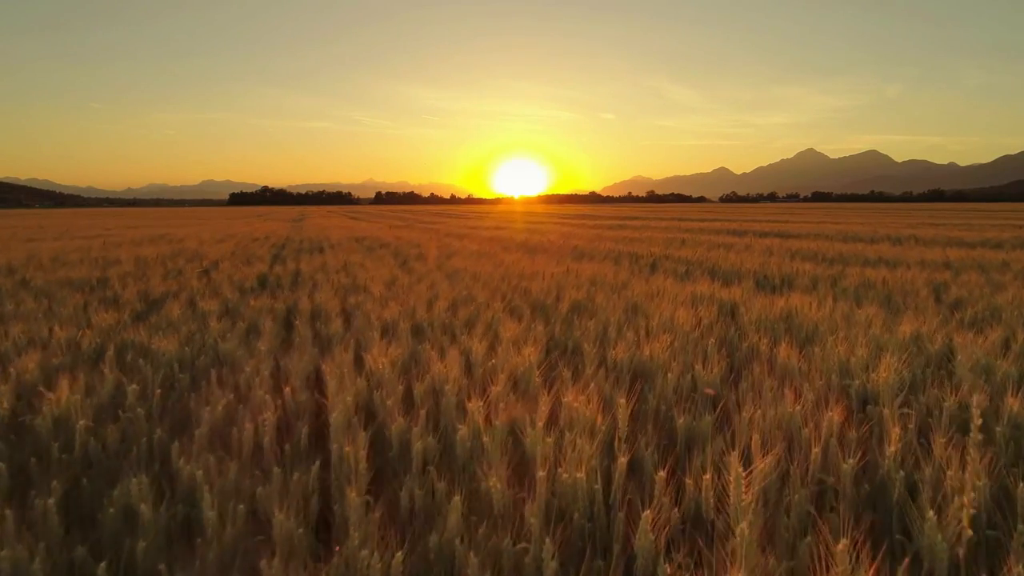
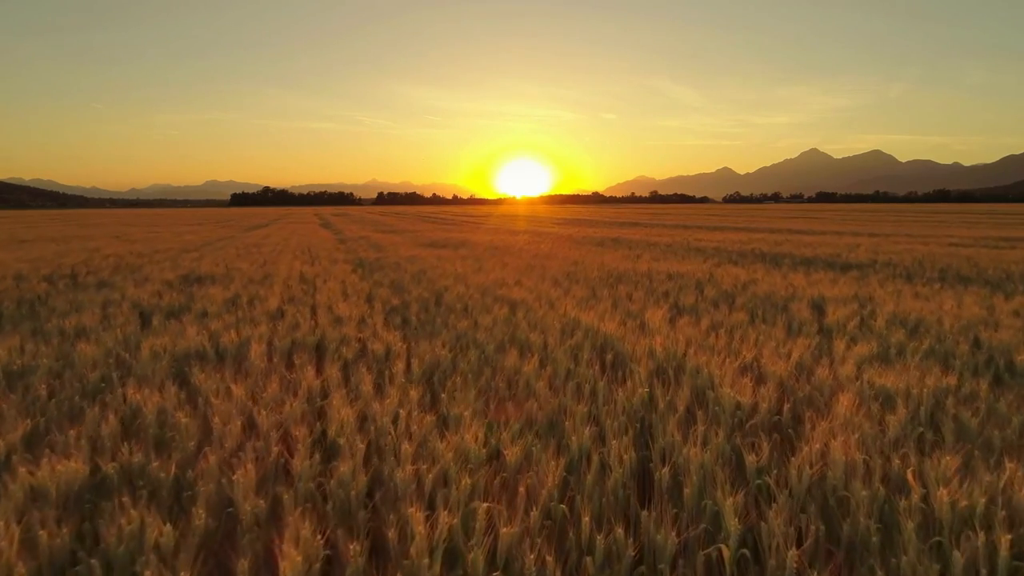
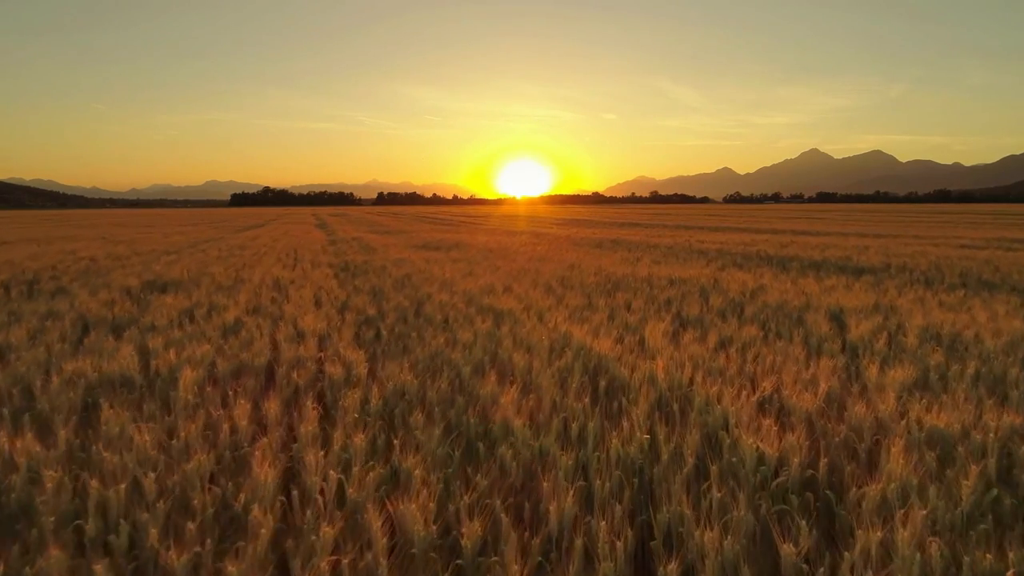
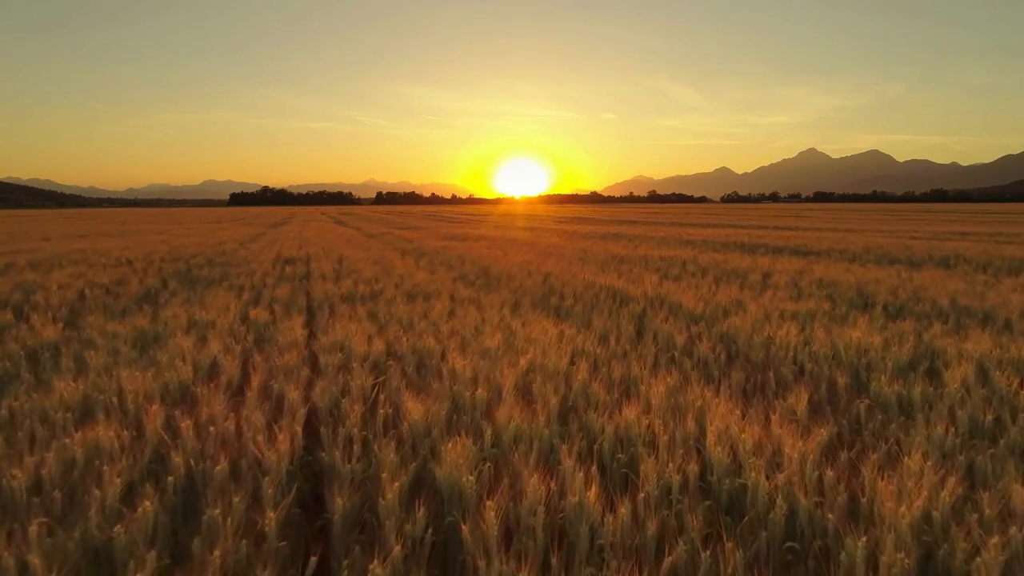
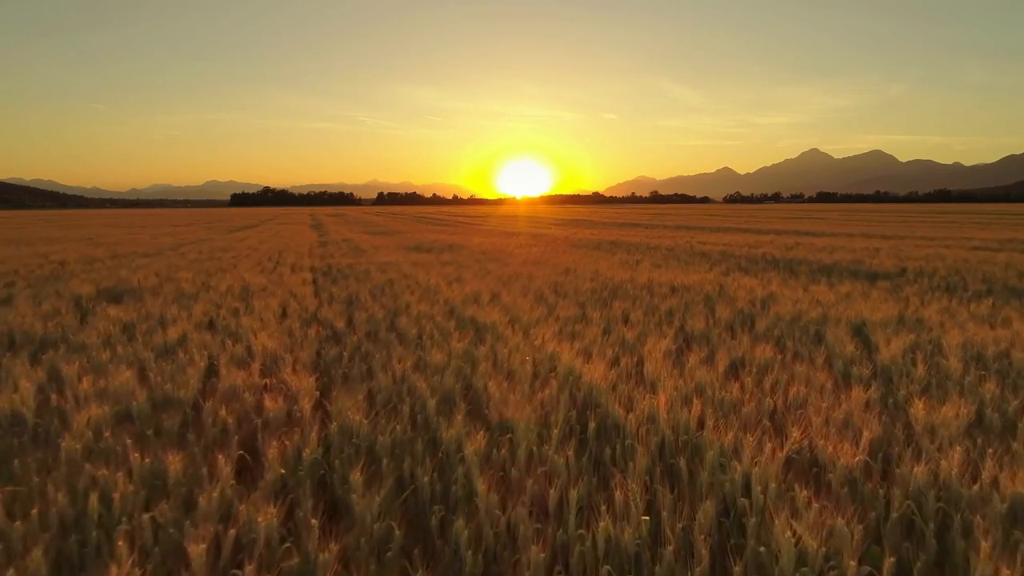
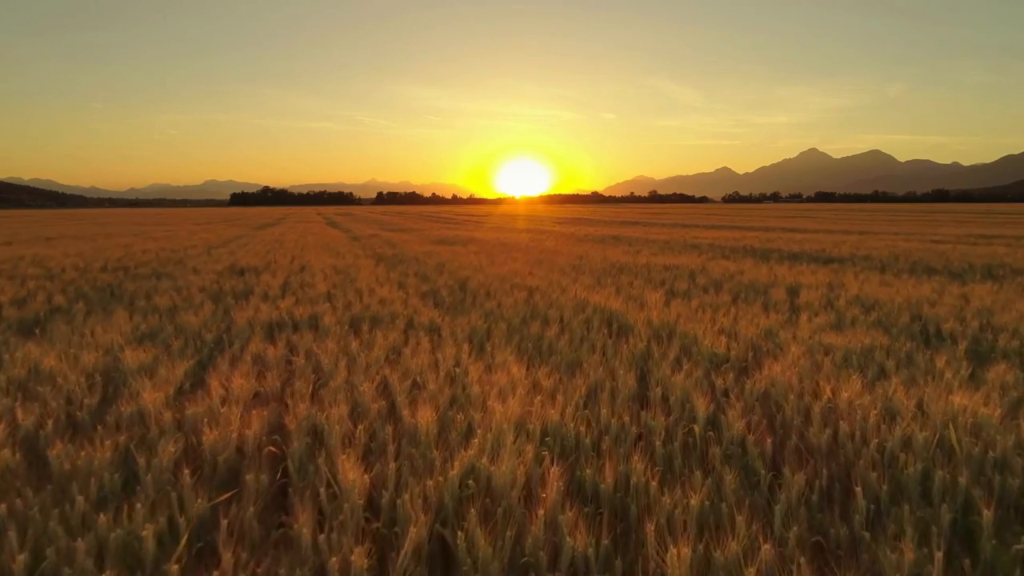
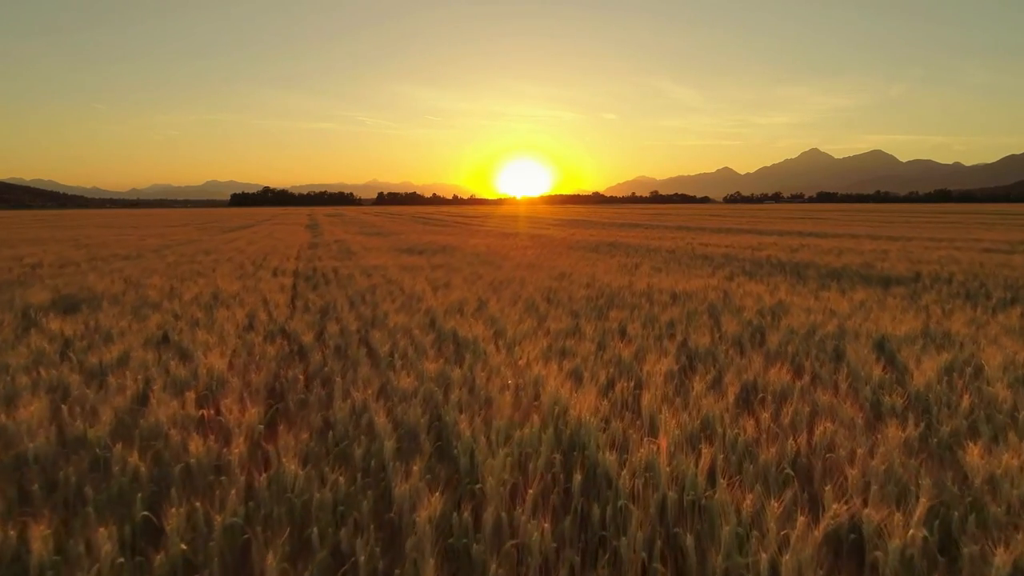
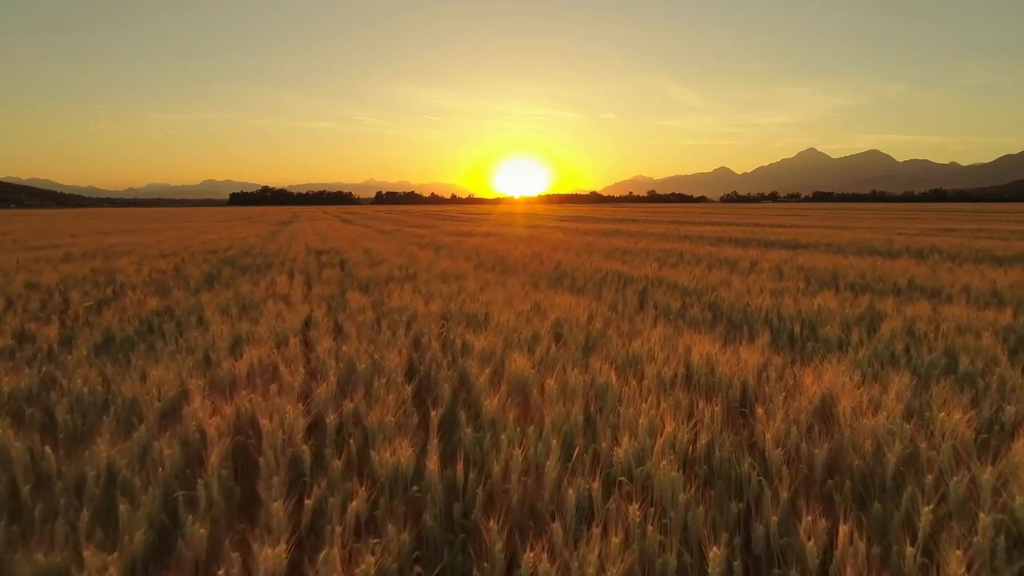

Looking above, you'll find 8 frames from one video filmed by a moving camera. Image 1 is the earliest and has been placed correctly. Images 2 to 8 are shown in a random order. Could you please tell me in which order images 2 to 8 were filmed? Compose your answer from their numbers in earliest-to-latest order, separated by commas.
8, 4, 6, 2, 3, 5, 7
